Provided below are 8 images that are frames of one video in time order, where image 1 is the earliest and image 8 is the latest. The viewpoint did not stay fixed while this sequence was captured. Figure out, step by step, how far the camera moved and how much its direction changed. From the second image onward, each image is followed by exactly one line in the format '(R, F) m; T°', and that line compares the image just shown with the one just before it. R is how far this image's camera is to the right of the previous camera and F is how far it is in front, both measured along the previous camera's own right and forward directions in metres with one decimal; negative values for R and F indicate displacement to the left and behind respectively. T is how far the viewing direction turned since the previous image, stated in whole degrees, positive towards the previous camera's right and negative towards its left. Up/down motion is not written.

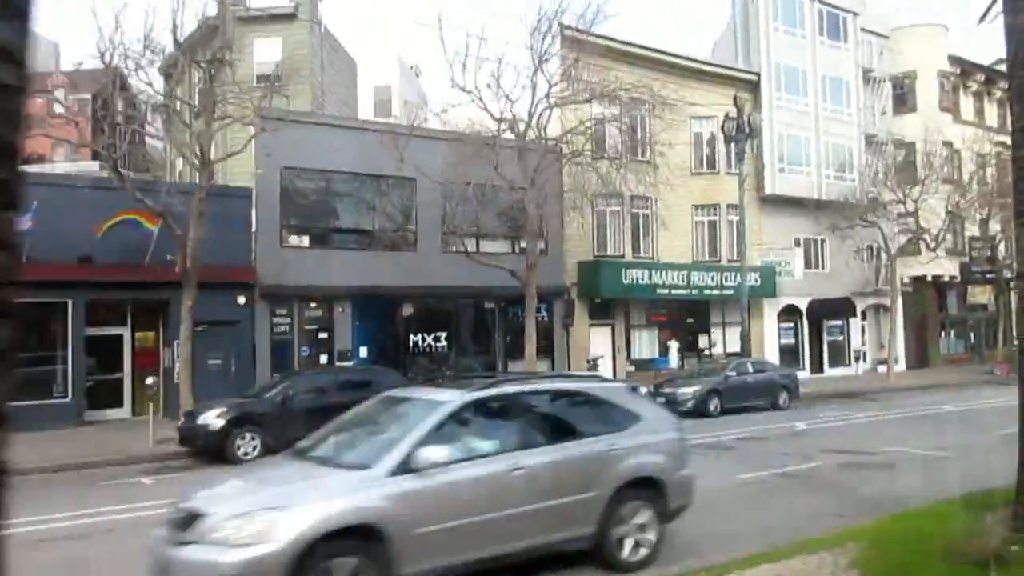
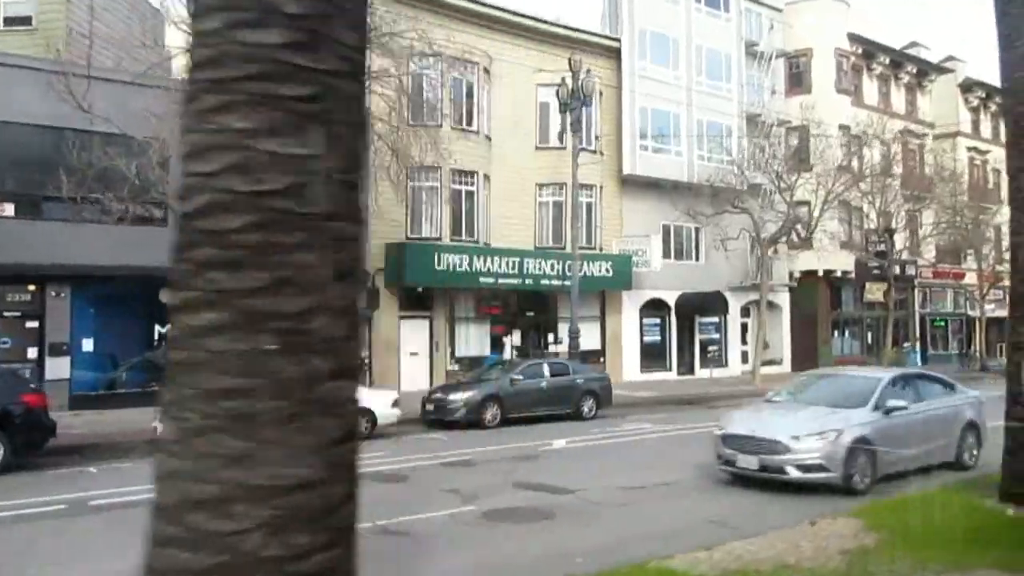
(+5.7, +3.8) m; +2°
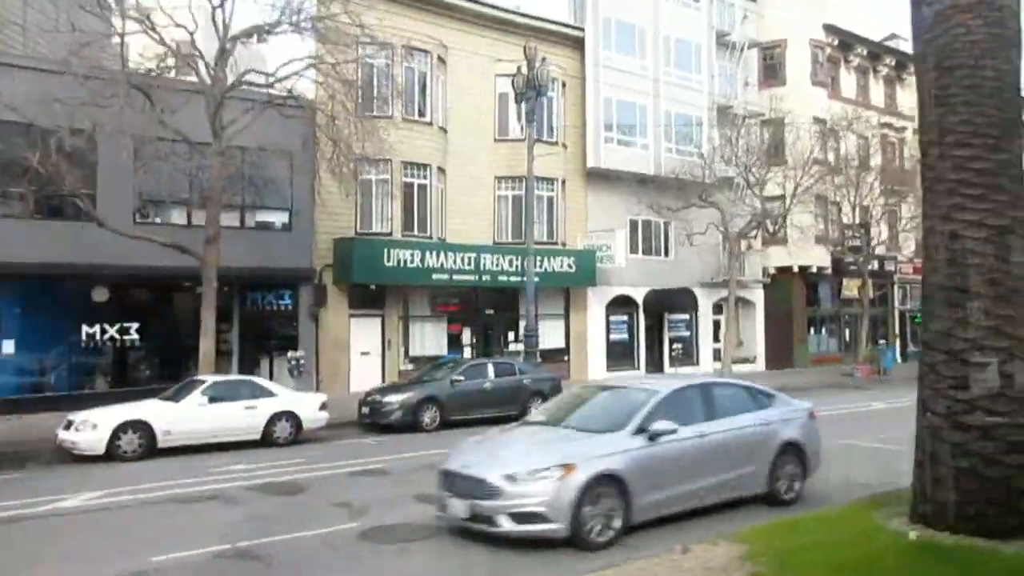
(+1.3, +1.0) m; 0°
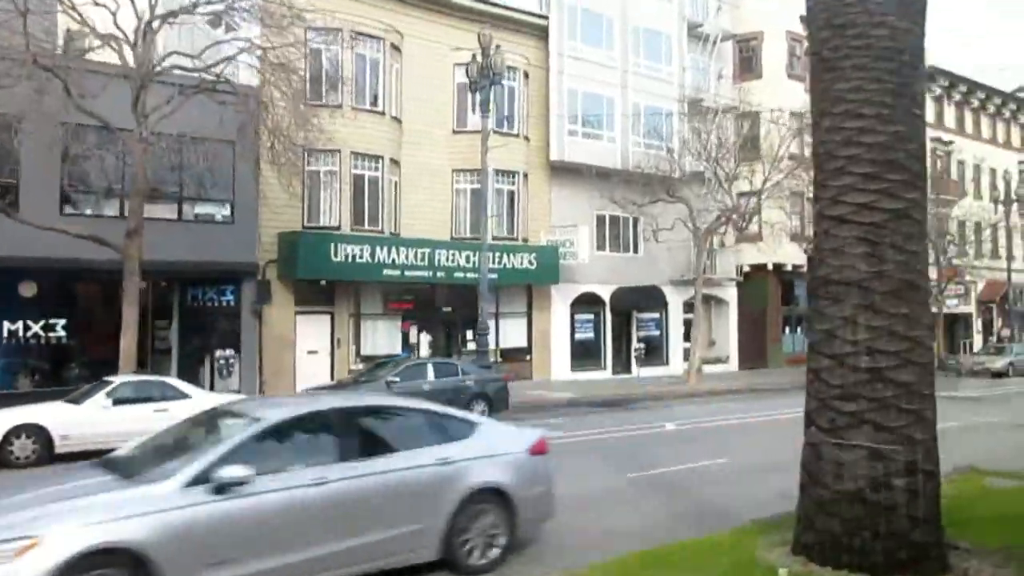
(+1.3, +1.0) m; 0°
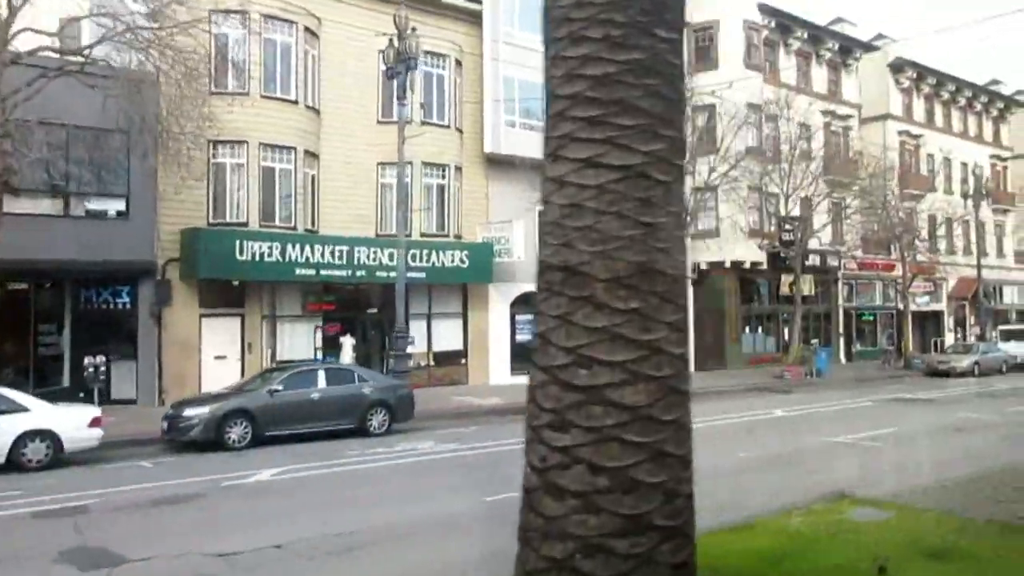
(+2.1, +1.5) m; +1°
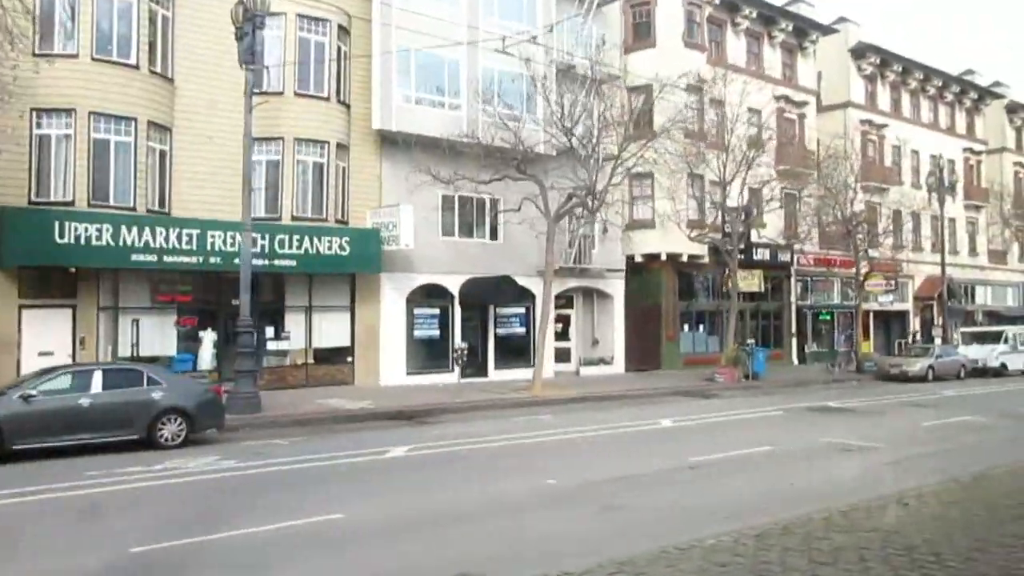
(+3.6, +2.7) m; 0°
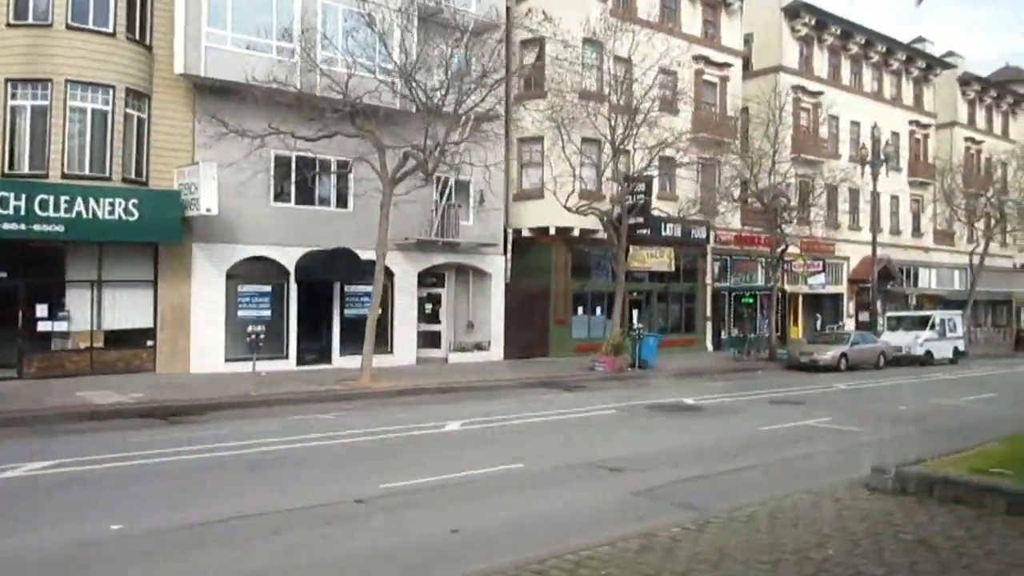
(+4.6, +3.4) m; +1°
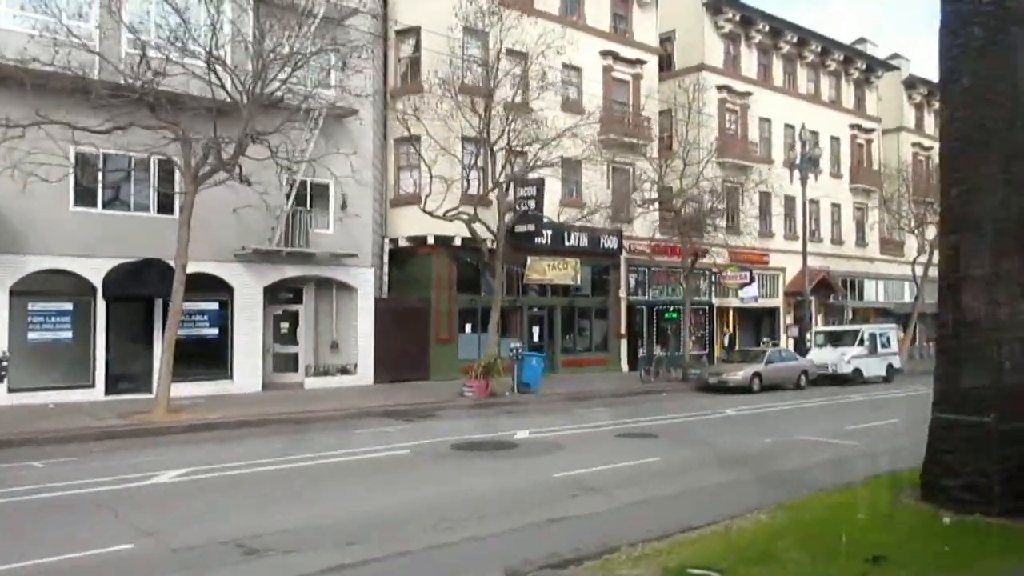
(+4.1, +3.2) m; +1°
